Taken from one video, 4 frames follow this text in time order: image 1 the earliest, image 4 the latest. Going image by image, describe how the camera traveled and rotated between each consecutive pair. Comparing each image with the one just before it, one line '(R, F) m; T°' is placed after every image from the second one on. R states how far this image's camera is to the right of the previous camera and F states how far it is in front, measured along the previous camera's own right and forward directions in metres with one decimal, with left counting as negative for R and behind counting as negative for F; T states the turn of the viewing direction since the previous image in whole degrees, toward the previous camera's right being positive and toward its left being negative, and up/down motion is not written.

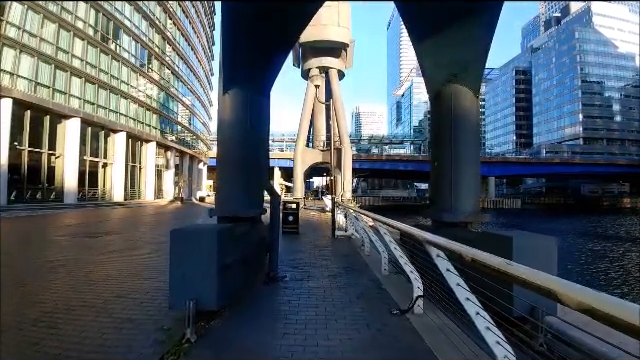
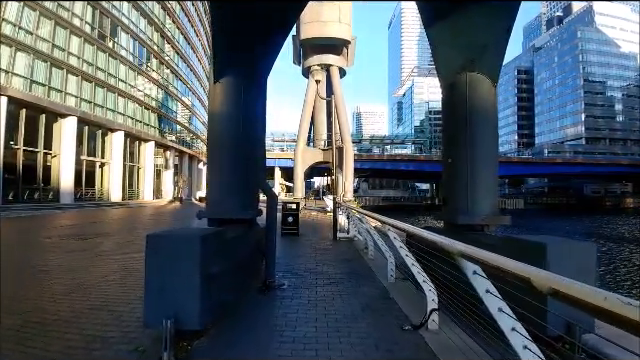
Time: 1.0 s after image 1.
(0.0, +0.6) m; 0°
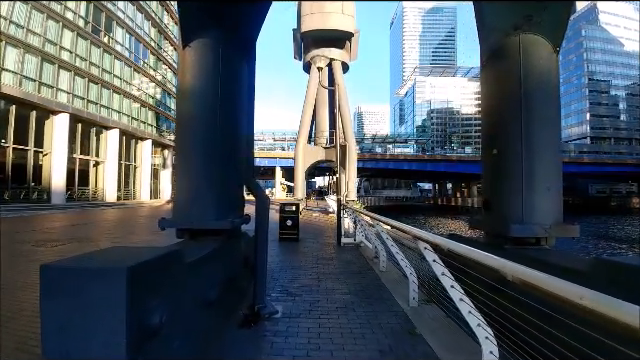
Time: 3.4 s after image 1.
(0.0, +1.4) m; 0°
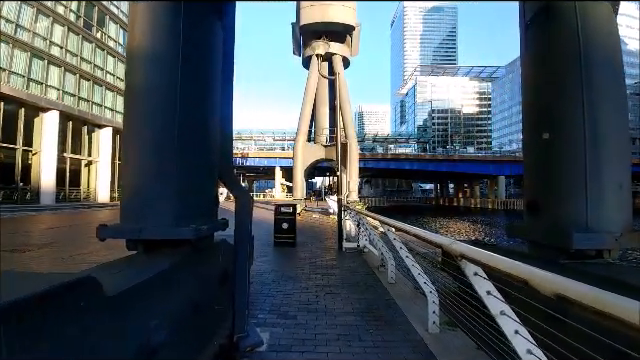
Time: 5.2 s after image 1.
(0.0, +1.0) m; 0°
